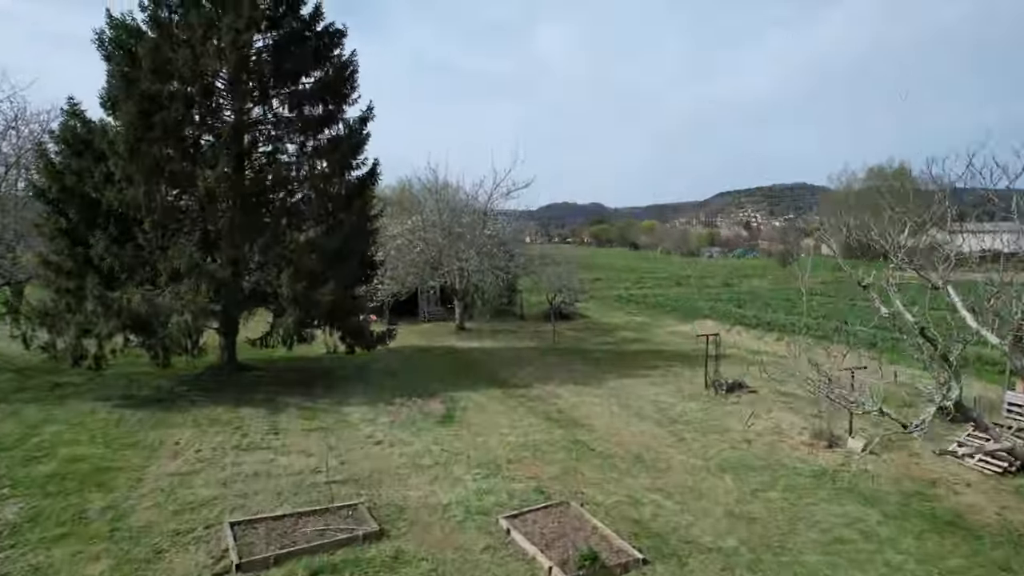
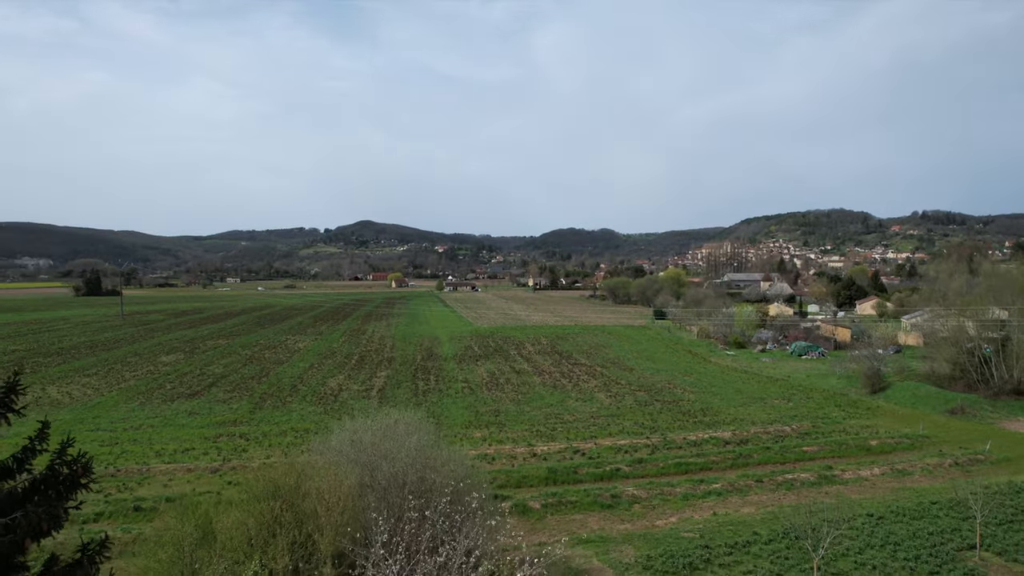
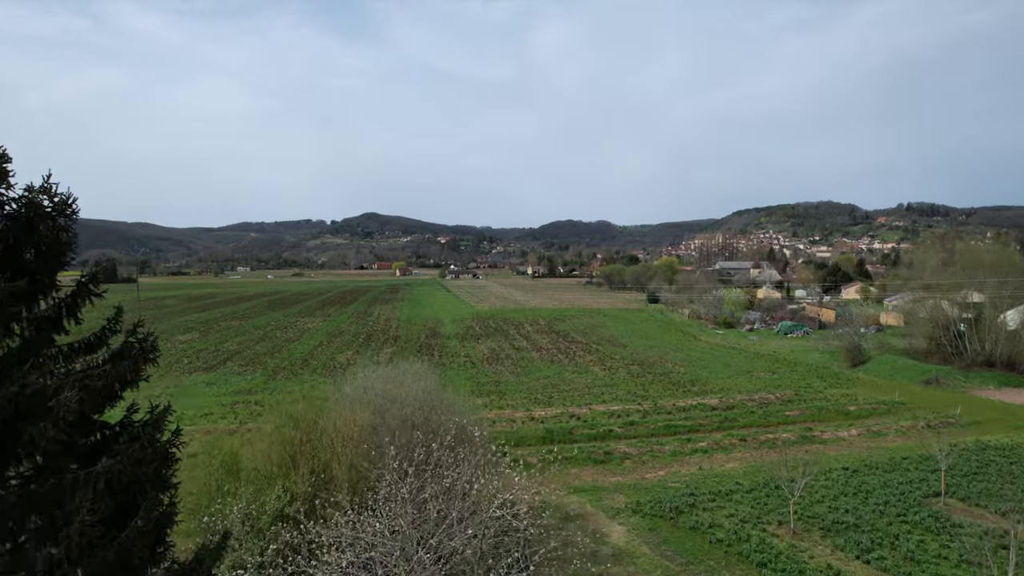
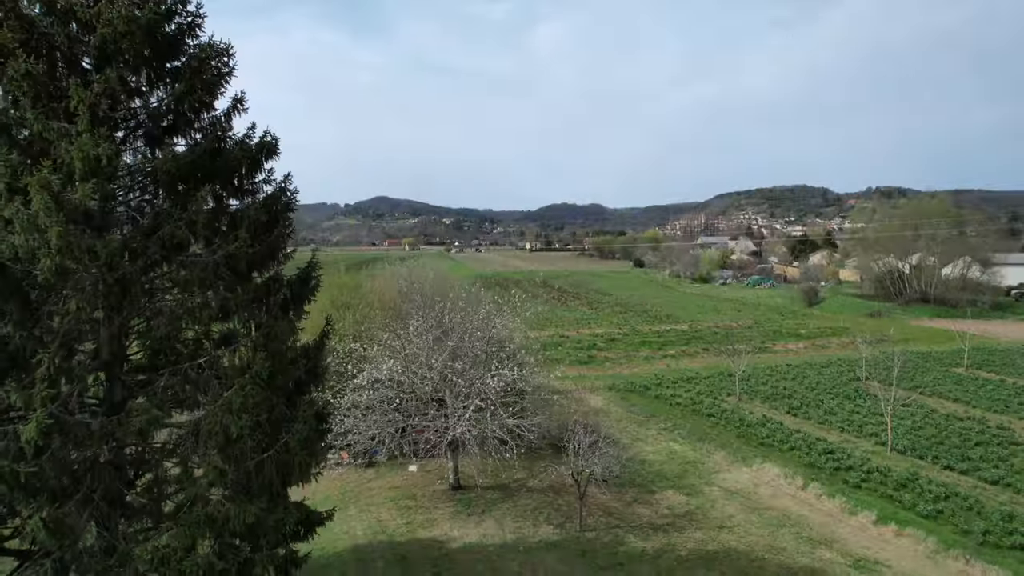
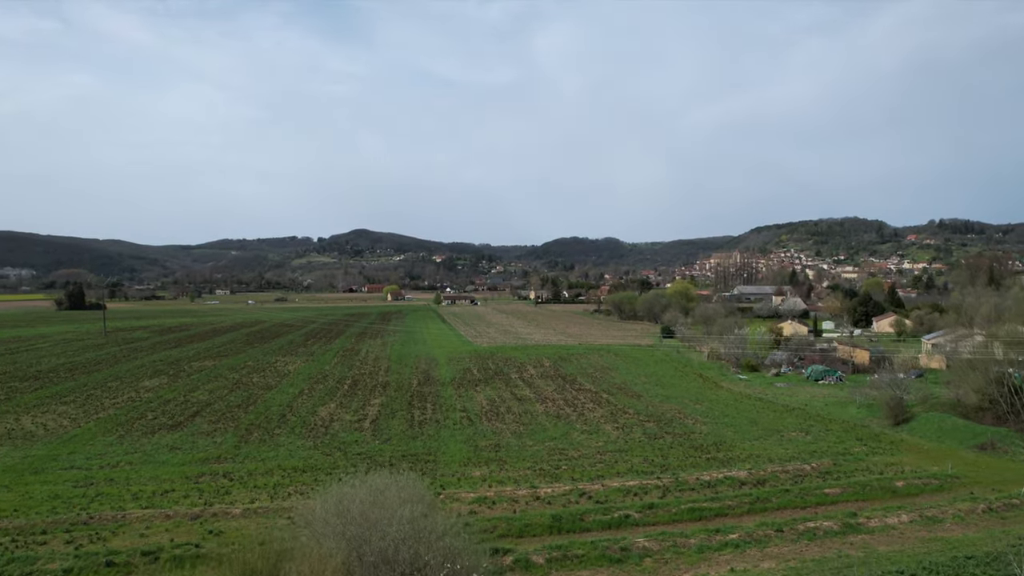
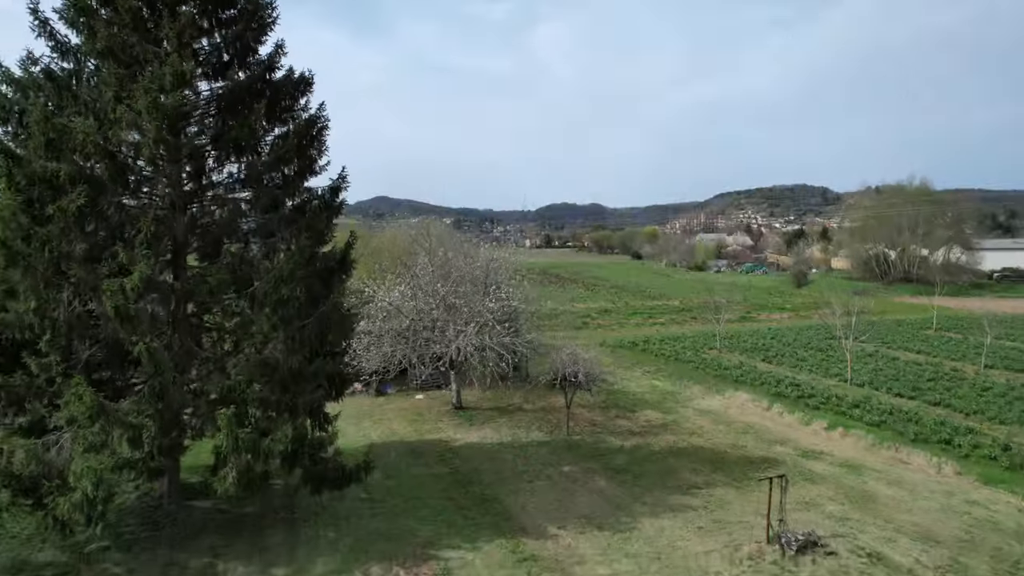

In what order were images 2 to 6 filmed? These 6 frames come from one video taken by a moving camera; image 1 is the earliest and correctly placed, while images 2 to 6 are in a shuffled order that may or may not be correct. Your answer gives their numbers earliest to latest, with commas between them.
6, 4, 3, 2, 5
